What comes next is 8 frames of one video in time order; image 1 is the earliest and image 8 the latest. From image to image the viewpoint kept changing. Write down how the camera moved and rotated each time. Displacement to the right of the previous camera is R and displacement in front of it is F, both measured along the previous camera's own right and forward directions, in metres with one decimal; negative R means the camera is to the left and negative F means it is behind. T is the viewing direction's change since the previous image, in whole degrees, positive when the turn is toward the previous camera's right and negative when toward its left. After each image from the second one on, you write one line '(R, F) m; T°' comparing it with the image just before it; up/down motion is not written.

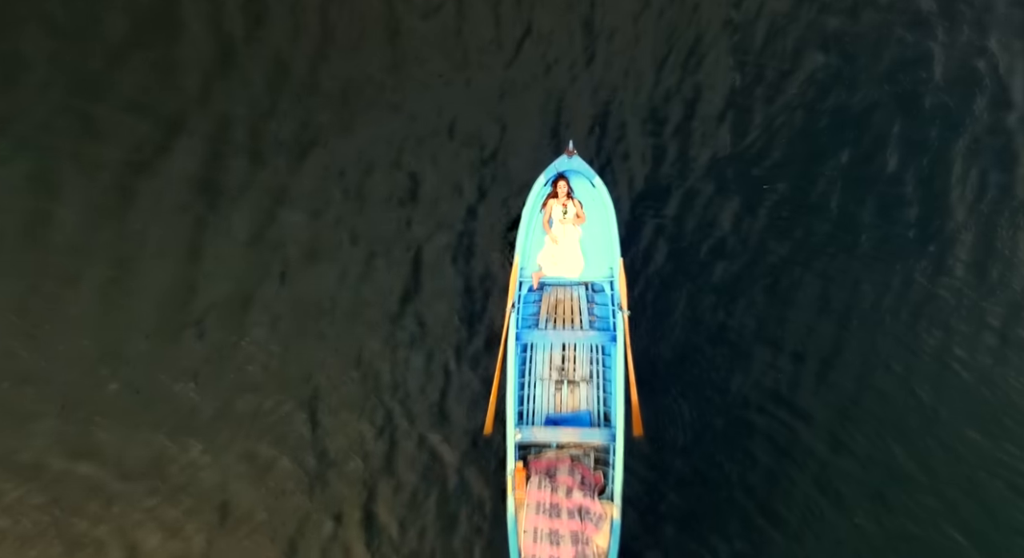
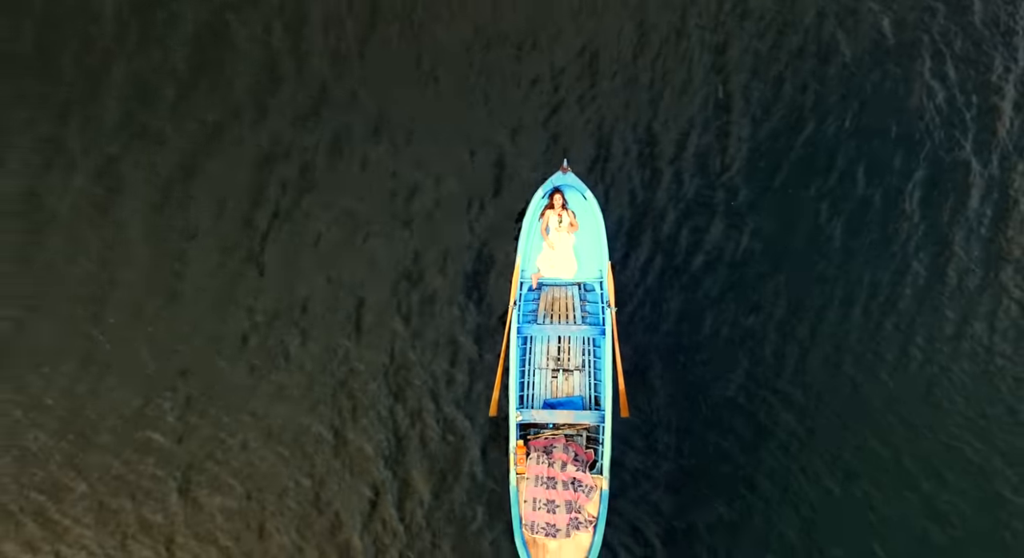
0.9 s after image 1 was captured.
(-1.8, -3.3) m; +4°
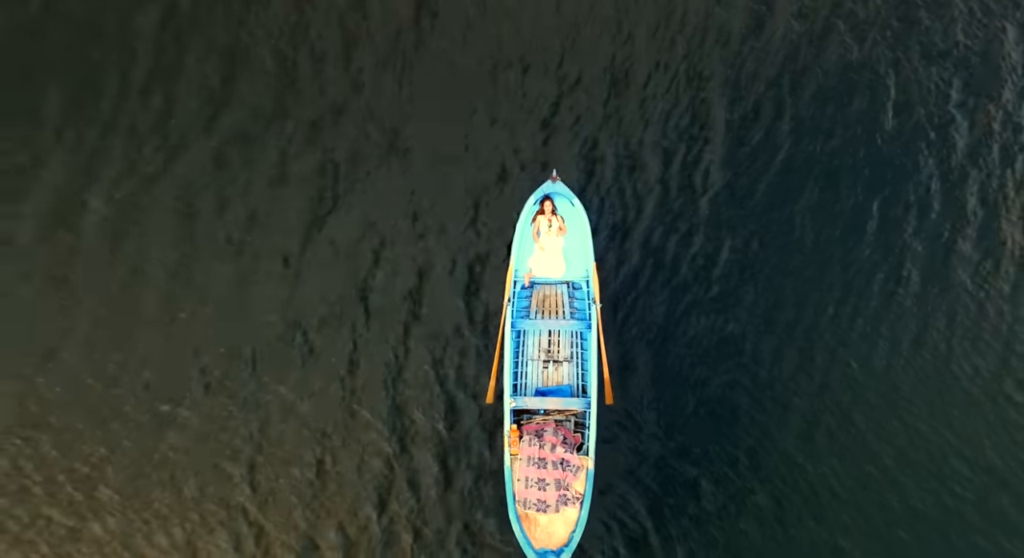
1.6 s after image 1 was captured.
(-1.3, -2.6) m; +3°
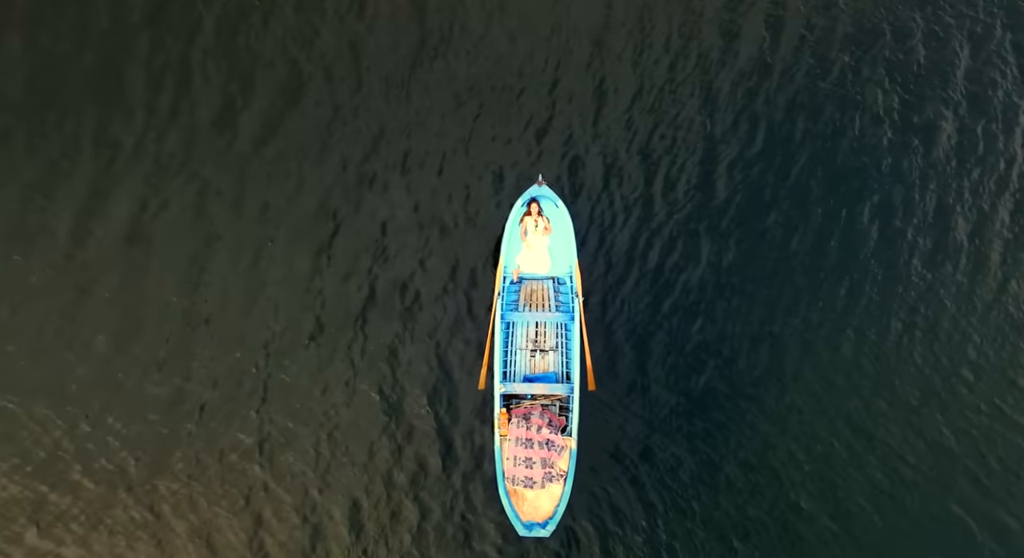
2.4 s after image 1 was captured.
(-1.2, -2.6) m; +3°
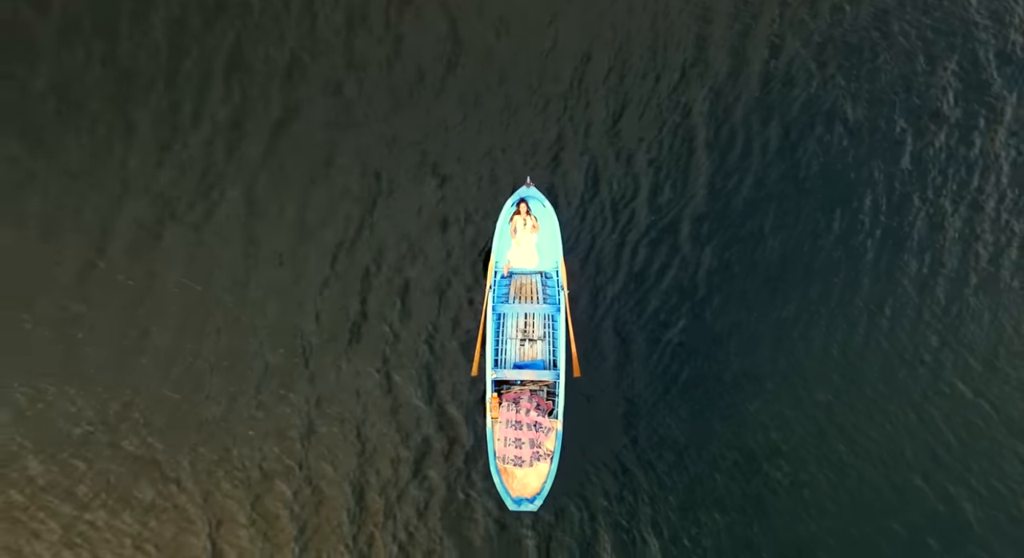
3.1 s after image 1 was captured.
(-0.5, -2.6) m; +1°
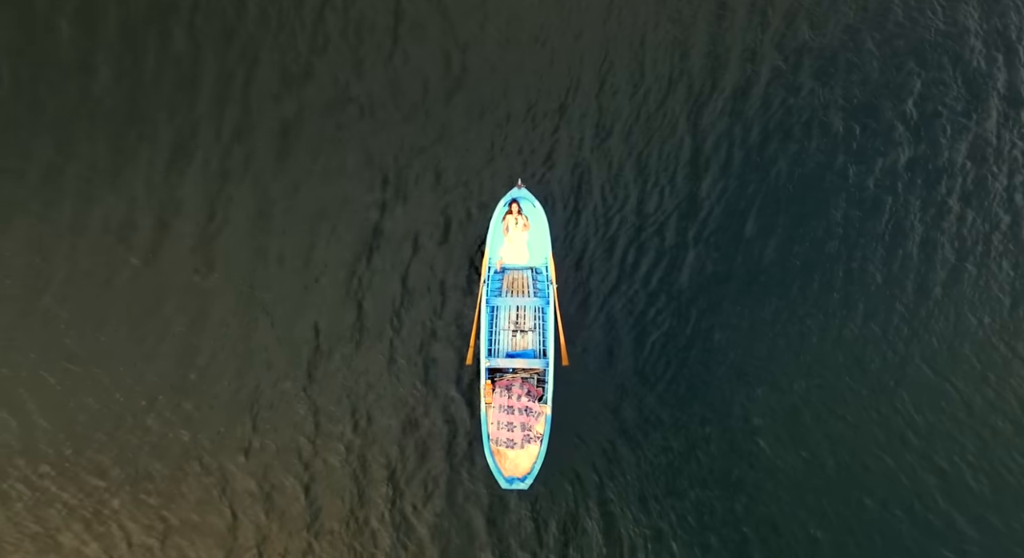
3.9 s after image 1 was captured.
(-0.7, -2.6) m; +1°
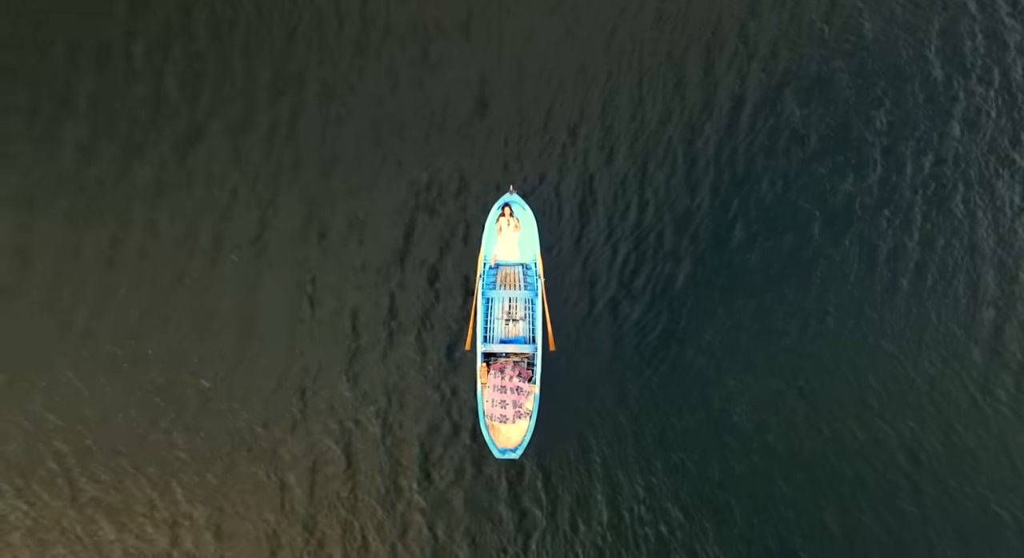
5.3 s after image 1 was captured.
(-1.0, -4.9) m; +2°
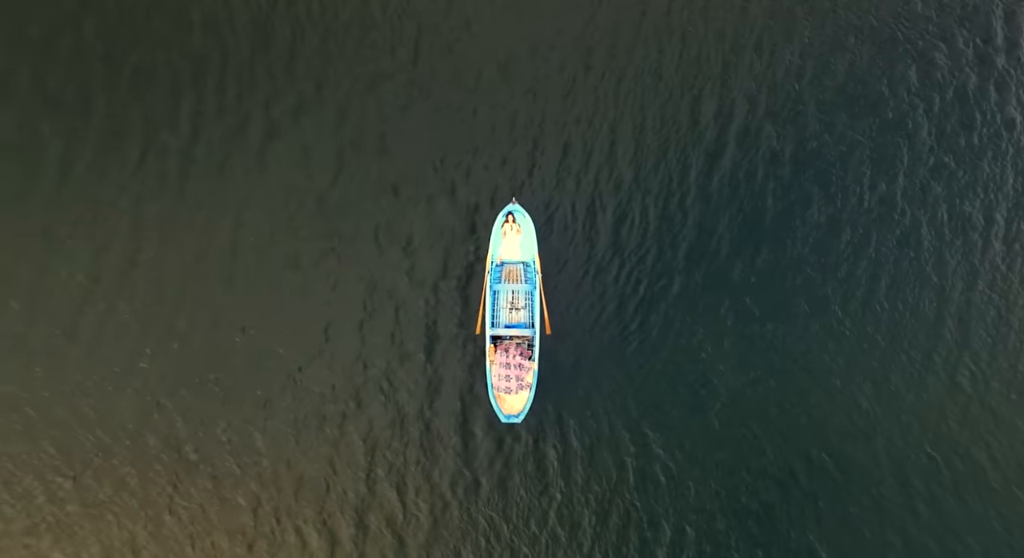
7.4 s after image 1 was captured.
(+1.6, -8.6) m; -2°
